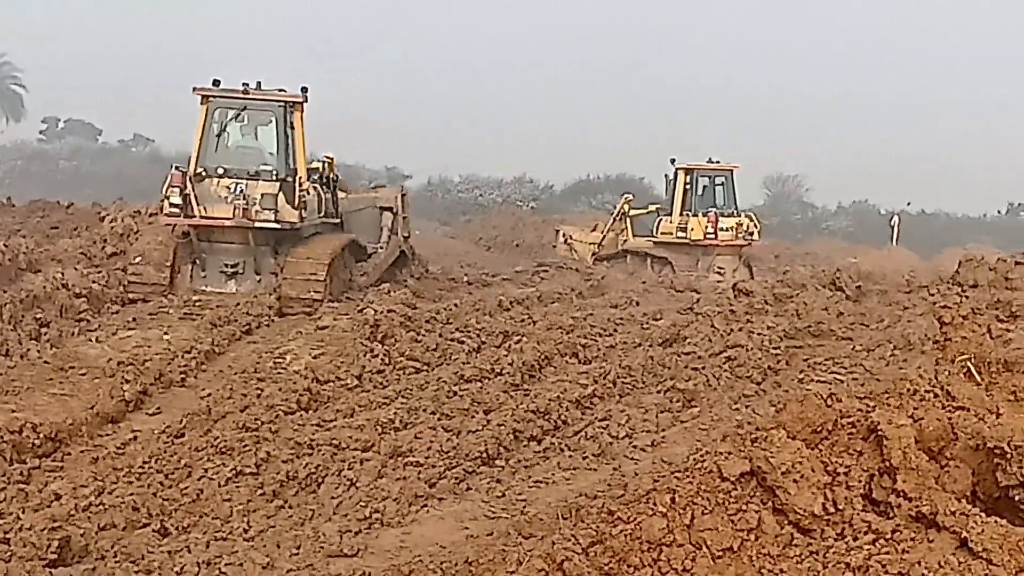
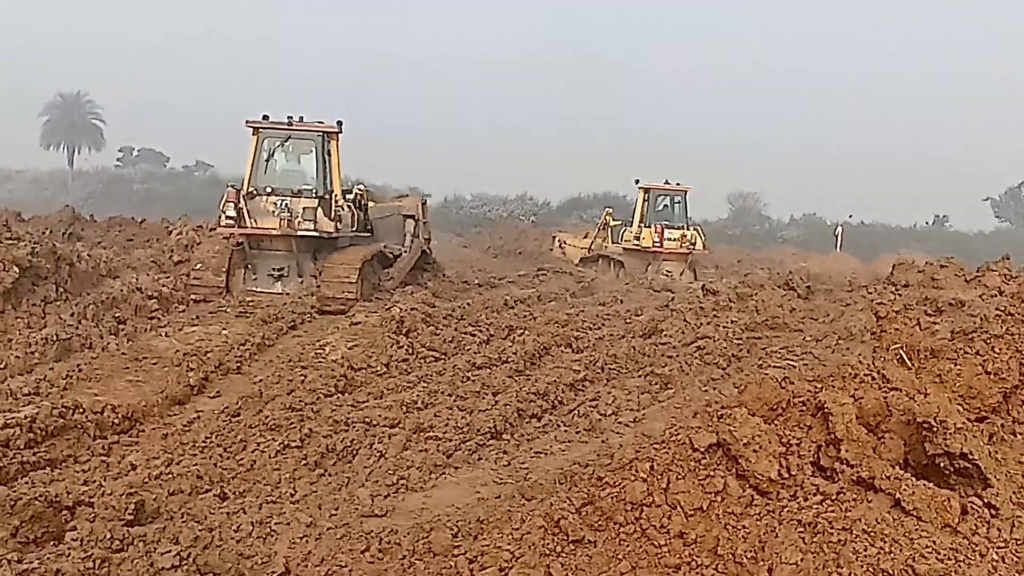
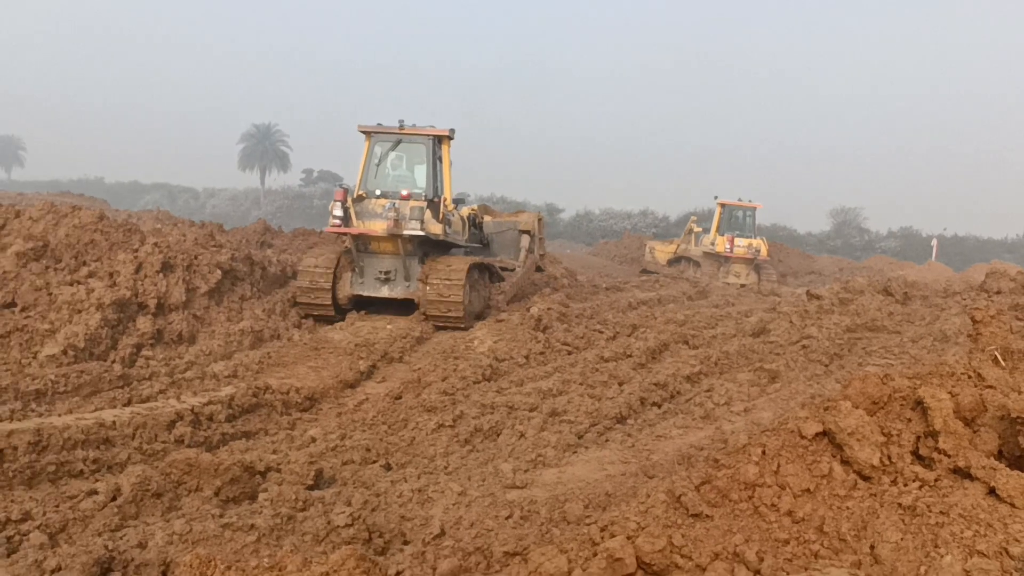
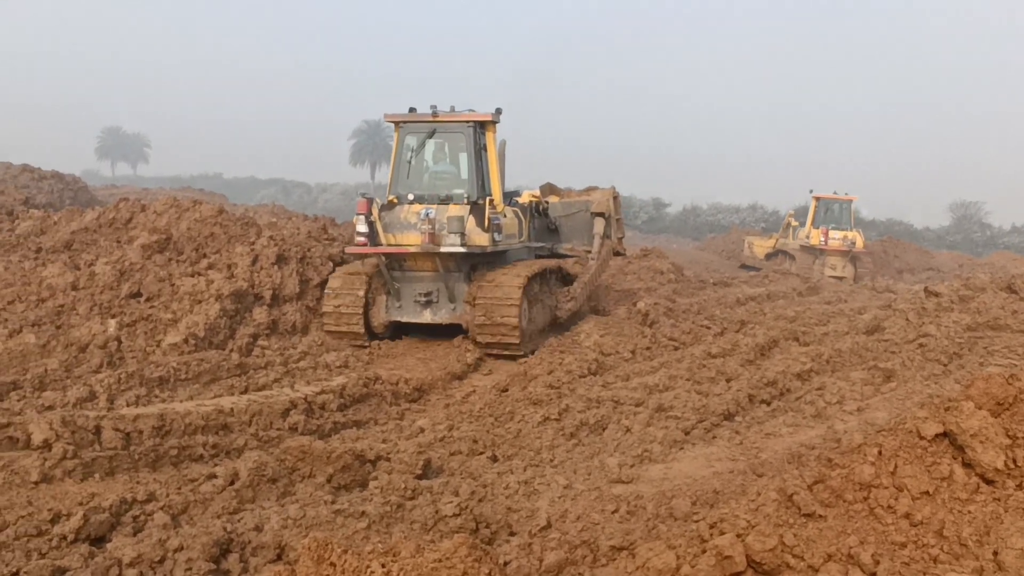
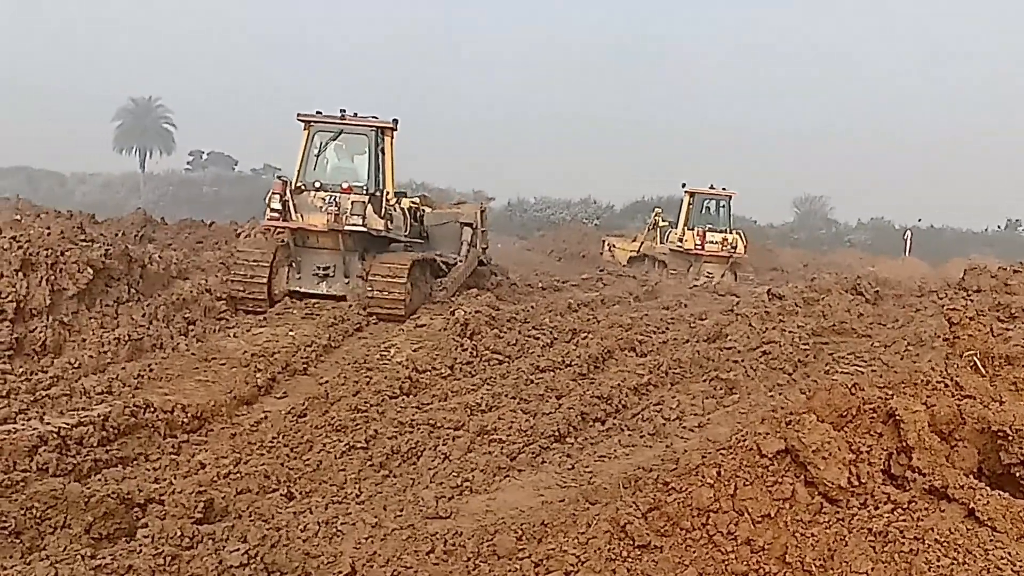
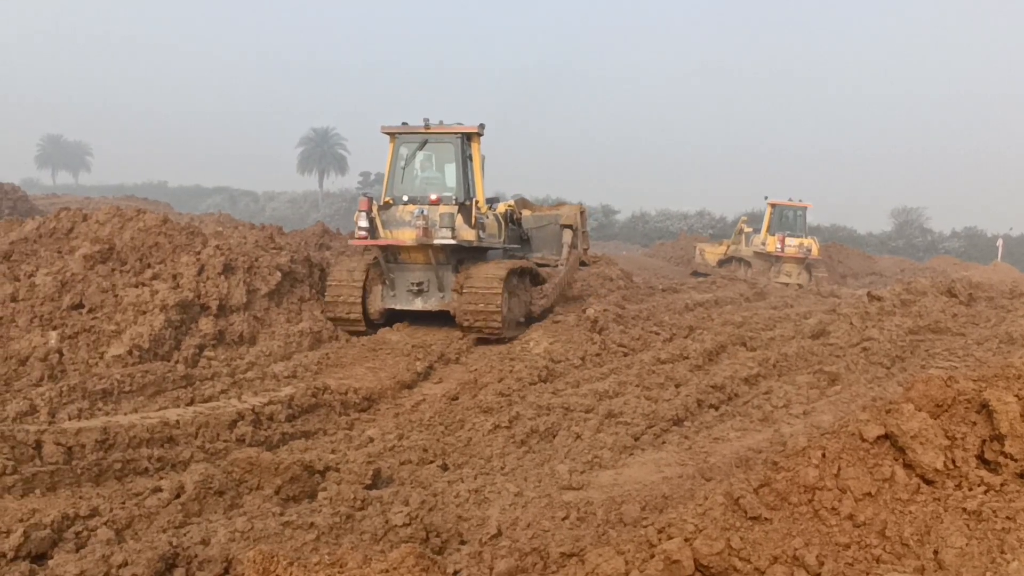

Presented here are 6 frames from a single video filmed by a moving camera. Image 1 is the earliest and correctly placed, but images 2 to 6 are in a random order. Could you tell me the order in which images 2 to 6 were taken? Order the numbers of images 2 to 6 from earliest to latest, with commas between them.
2, 5, 3, 6, 4
